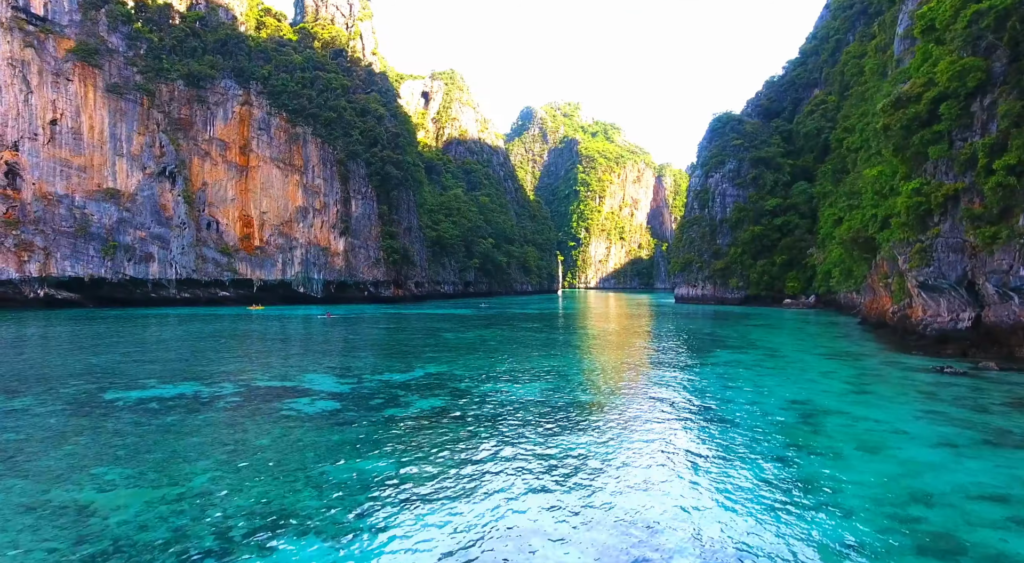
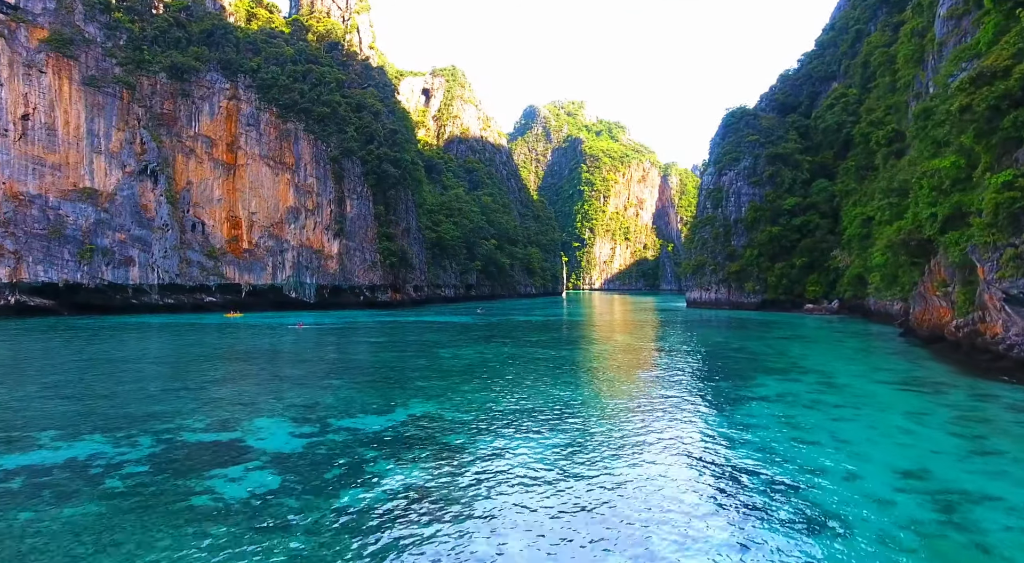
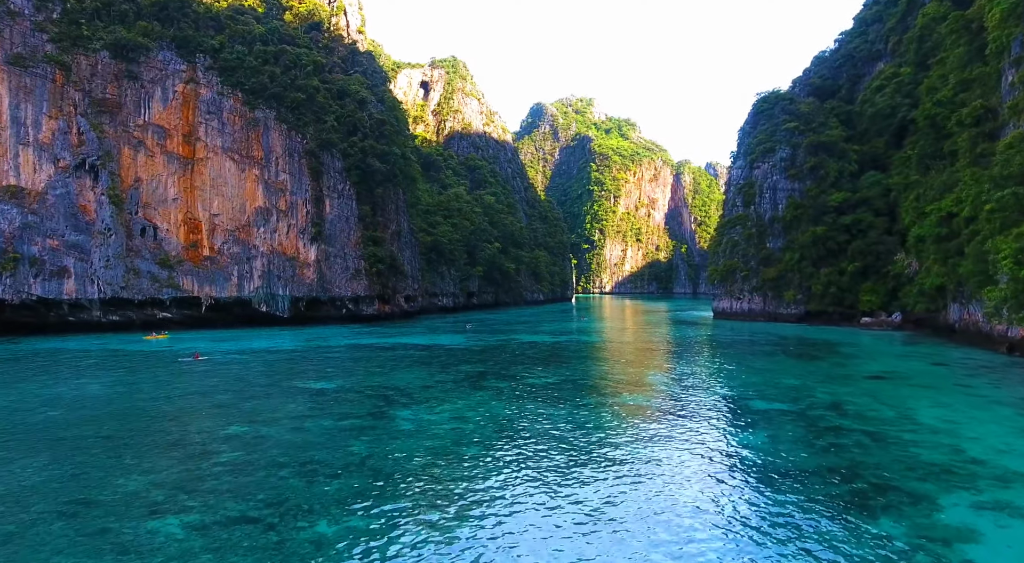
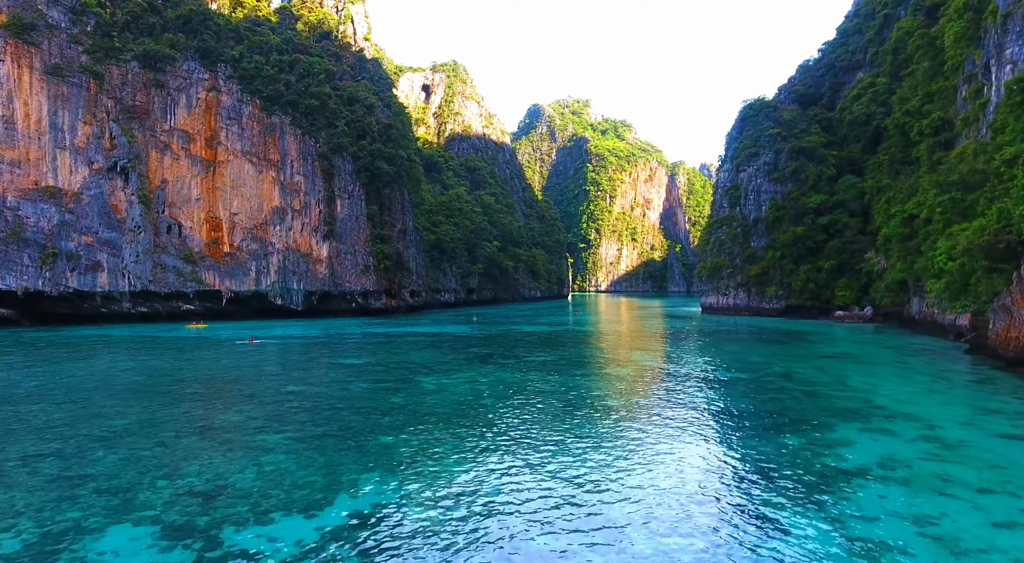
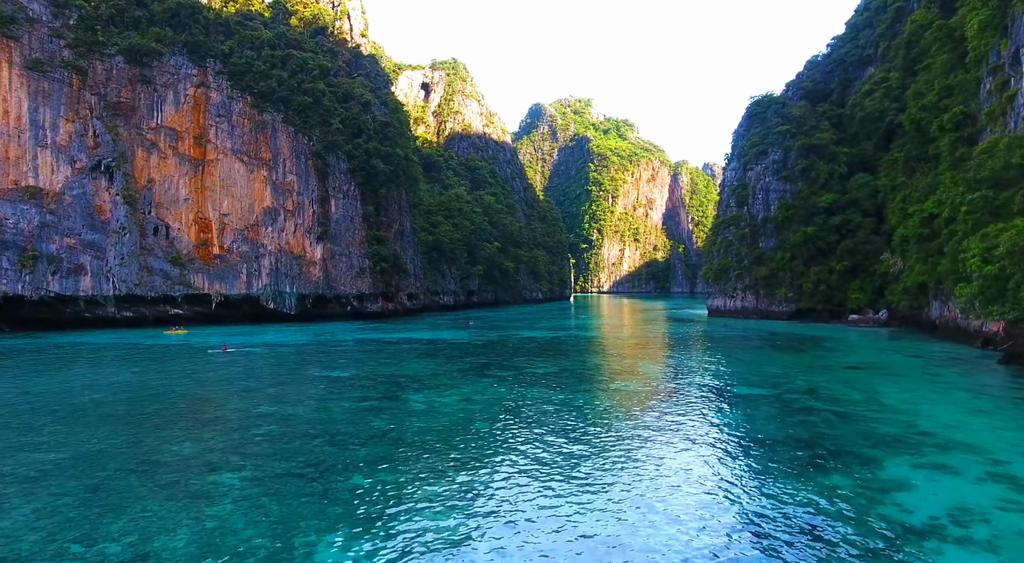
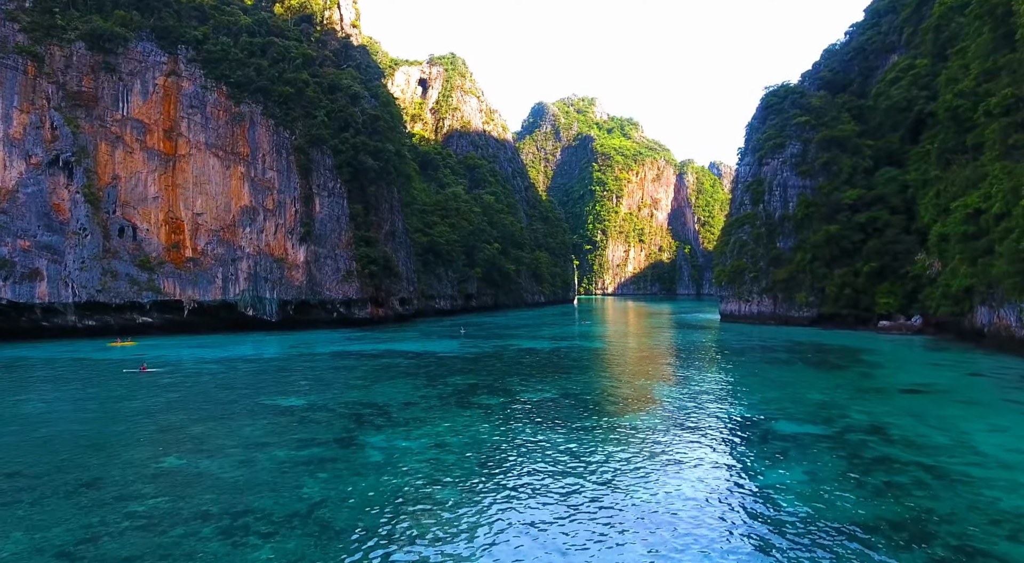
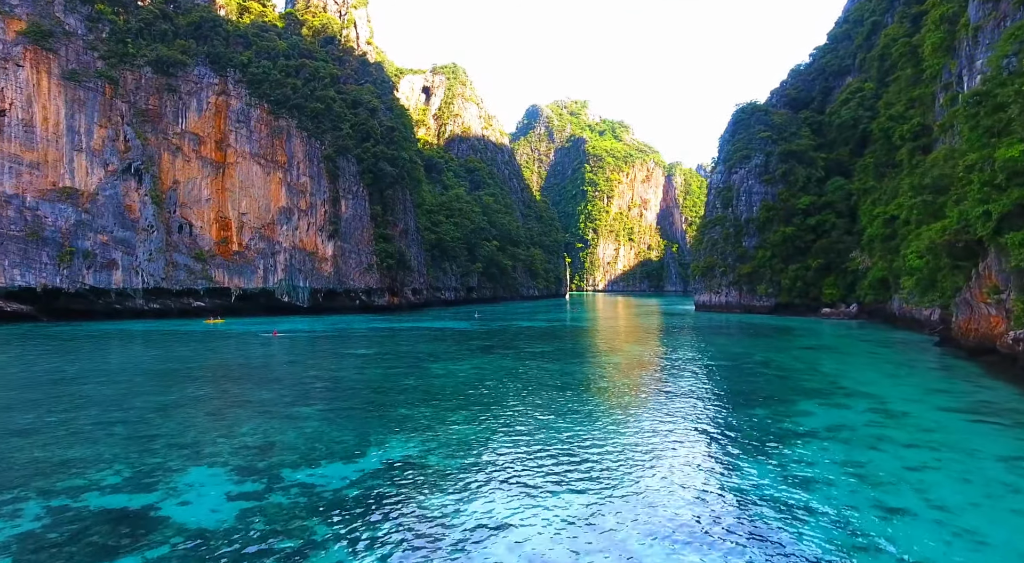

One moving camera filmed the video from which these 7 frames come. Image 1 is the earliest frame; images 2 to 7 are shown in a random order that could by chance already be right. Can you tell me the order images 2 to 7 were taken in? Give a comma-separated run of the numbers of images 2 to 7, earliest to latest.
2, 7, 4, 5, 3, 6
